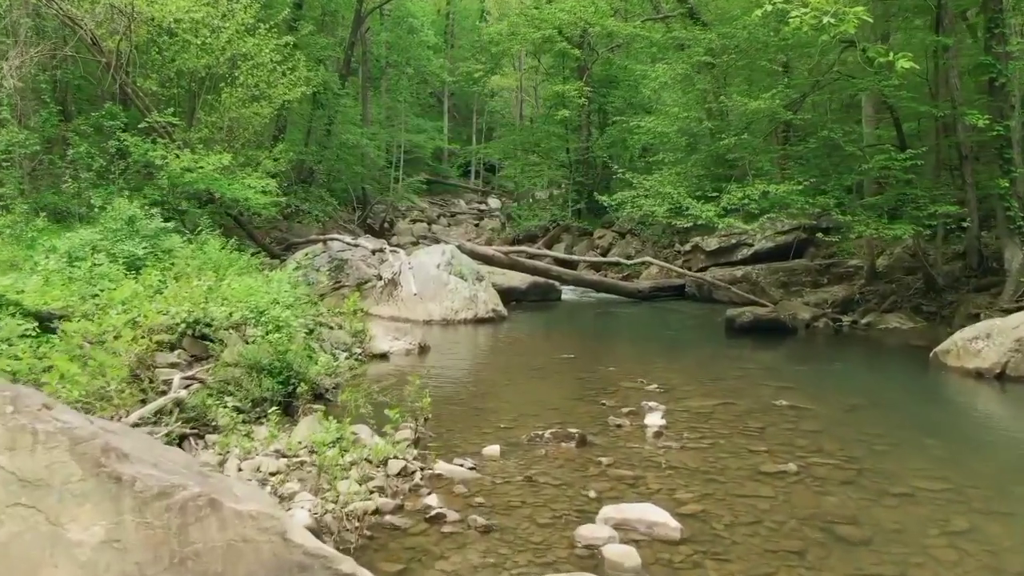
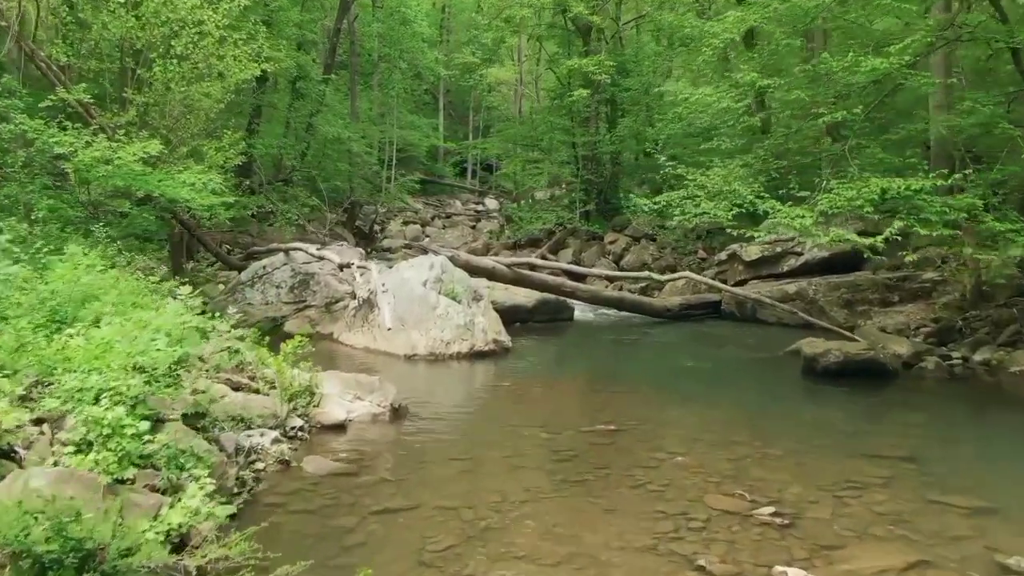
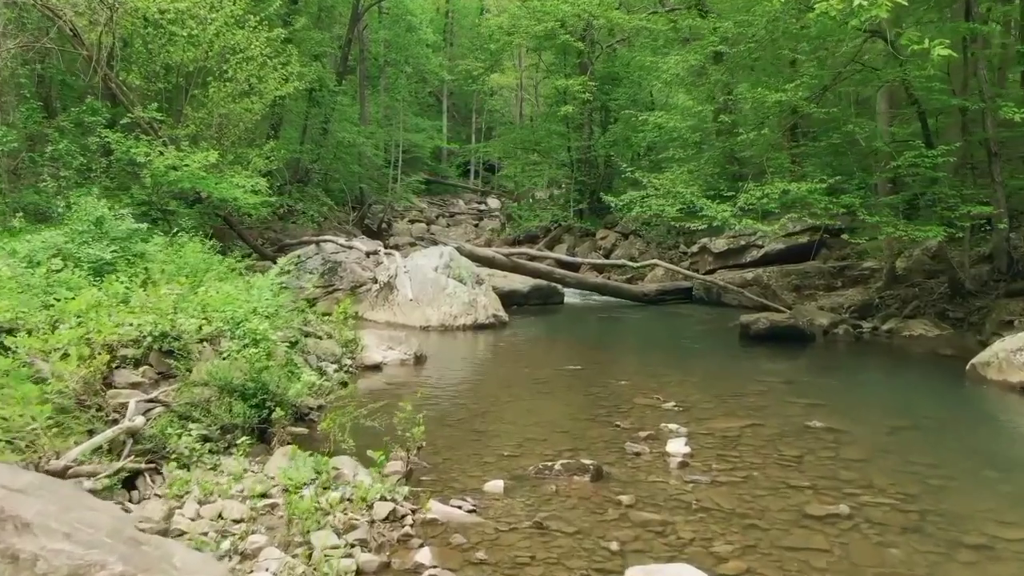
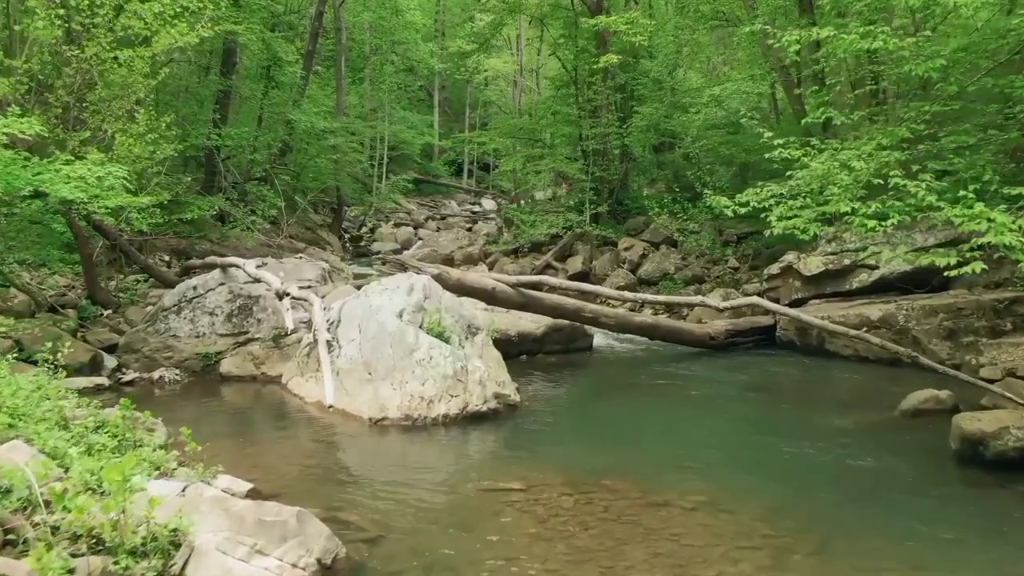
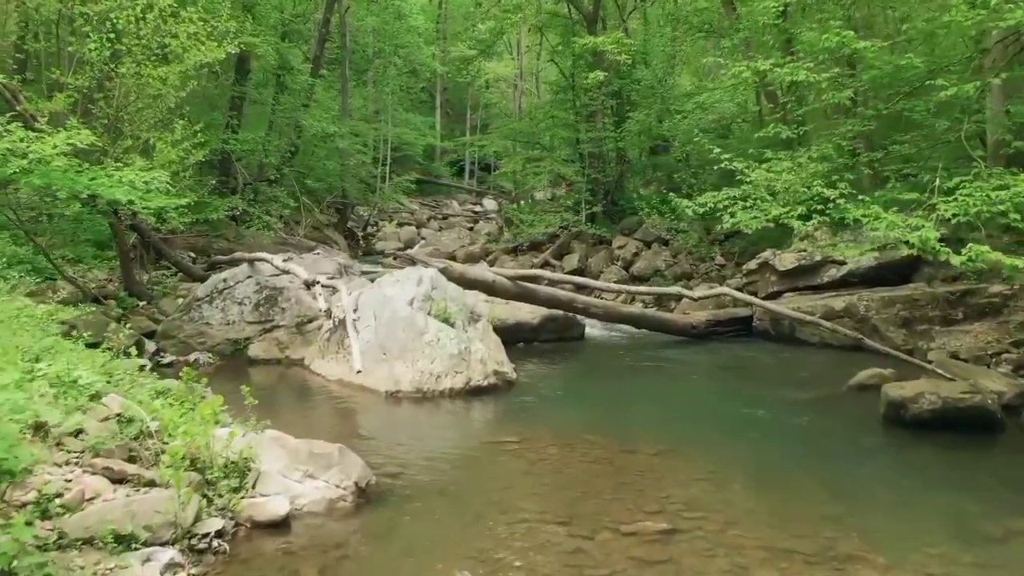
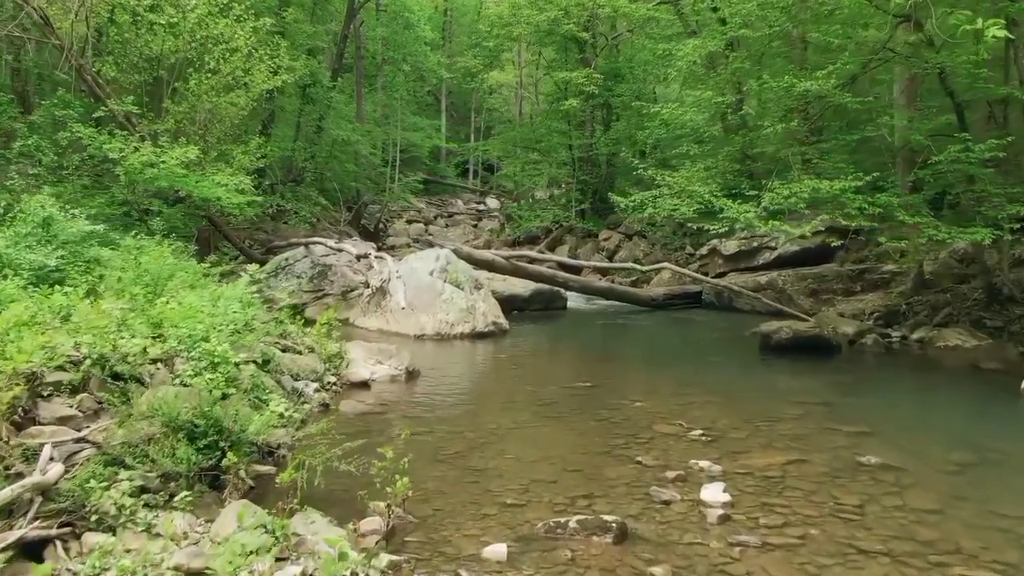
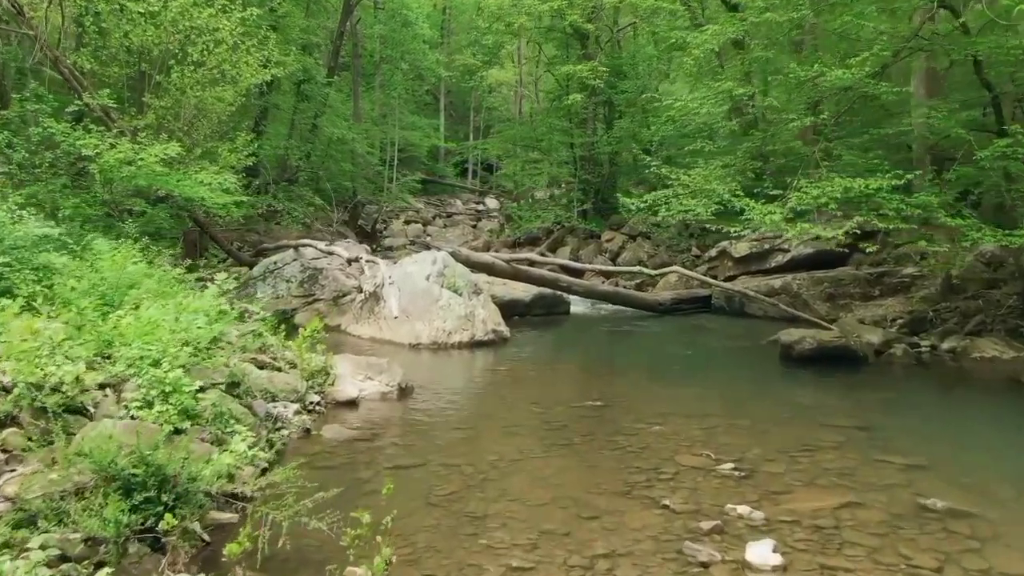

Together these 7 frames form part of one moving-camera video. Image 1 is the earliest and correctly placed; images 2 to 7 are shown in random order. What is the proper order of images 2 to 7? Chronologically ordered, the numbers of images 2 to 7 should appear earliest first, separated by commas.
3, 6, 7, 2, 5, 4
